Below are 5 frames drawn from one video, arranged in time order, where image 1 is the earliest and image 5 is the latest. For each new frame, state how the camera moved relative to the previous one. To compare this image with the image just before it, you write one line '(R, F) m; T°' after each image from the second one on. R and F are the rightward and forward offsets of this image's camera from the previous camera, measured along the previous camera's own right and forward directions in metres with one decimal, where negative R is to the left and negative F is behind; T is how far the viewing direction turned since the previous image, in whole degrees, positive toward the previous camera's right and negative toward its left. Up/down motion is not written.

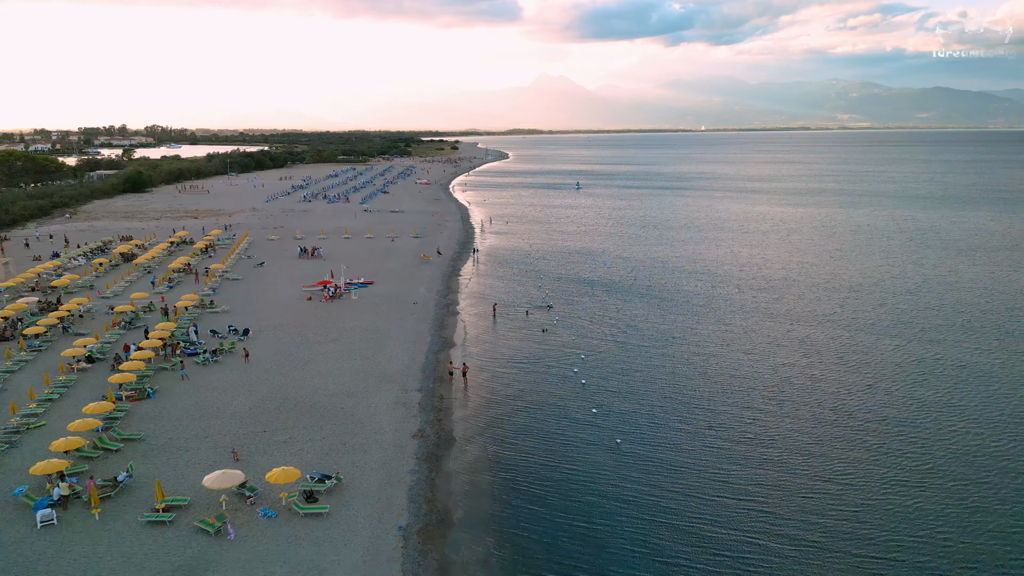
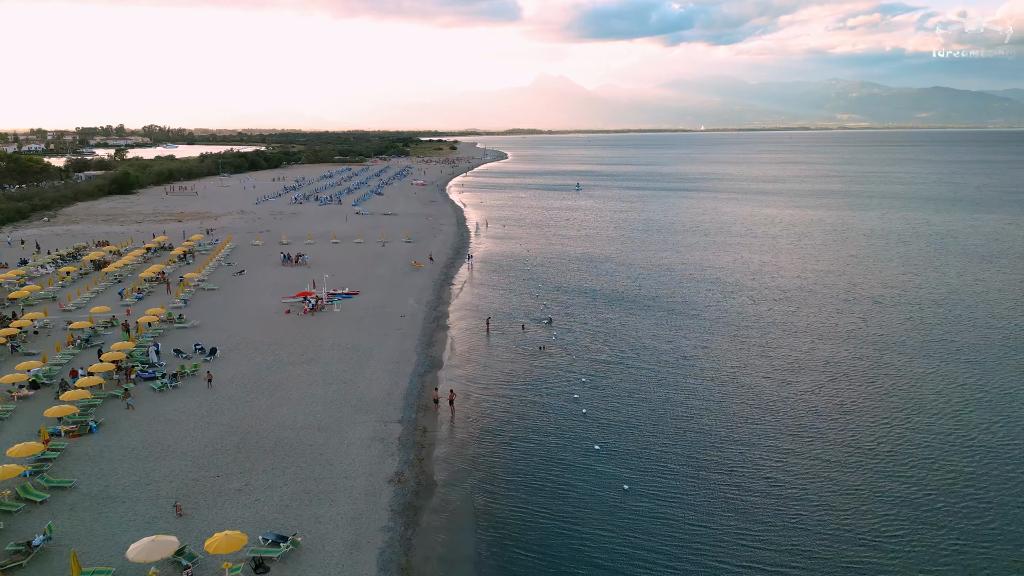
(+0.1, +2.5) m; 0°
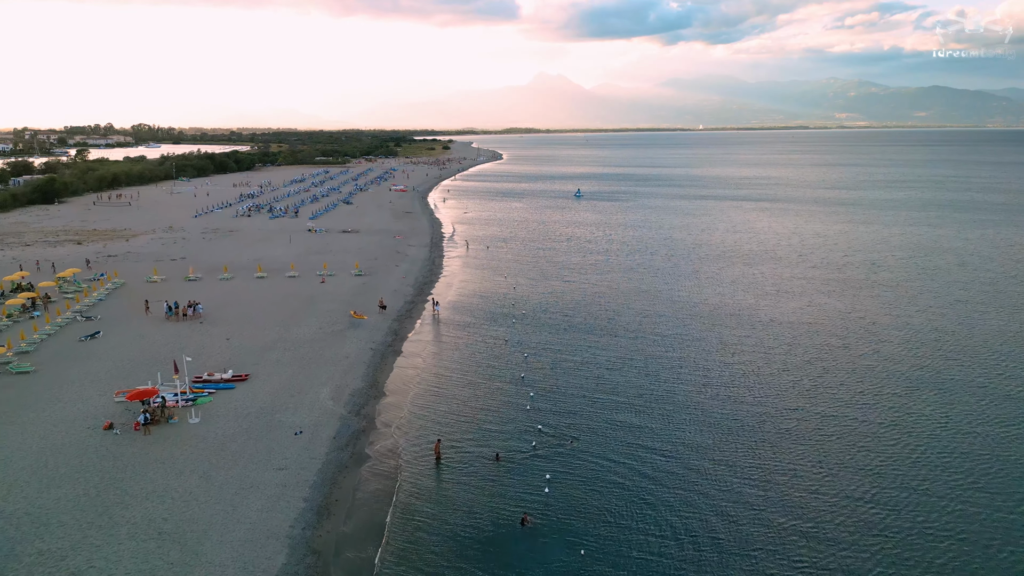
(+0.6, +12.1) m; 0°
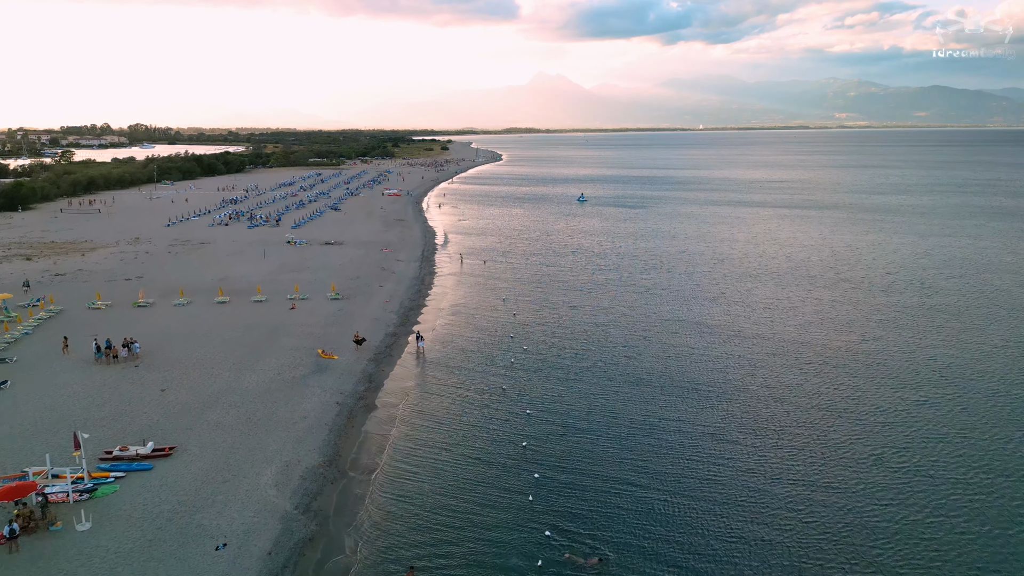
(0.0, +4.9) m; 0°
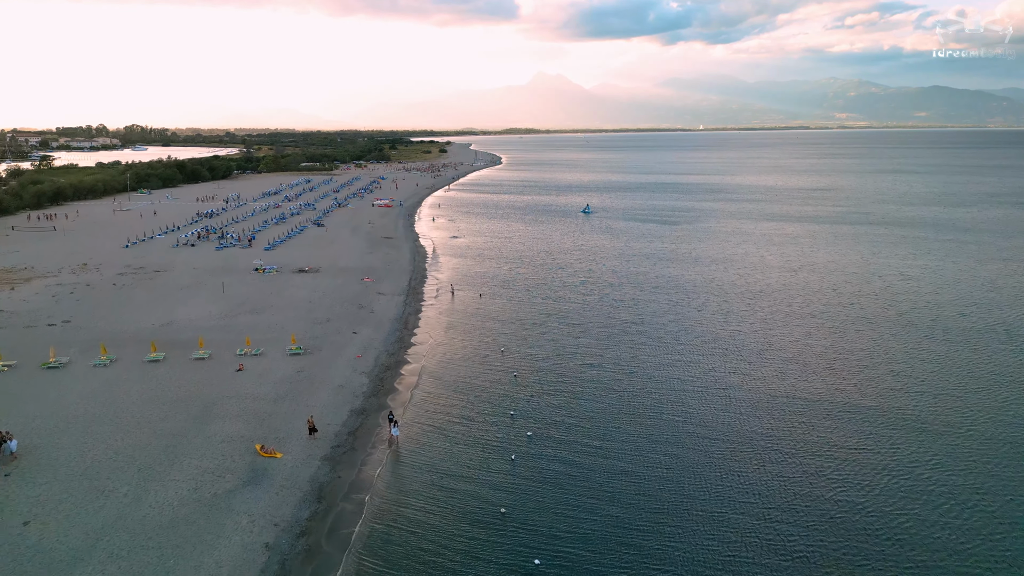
(0.0, +6.1) m; 0°
